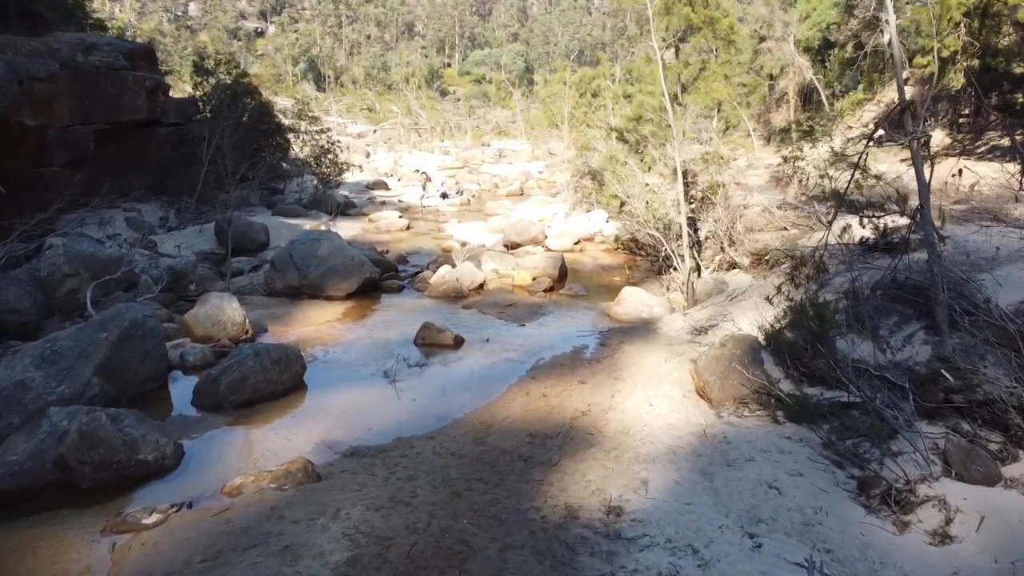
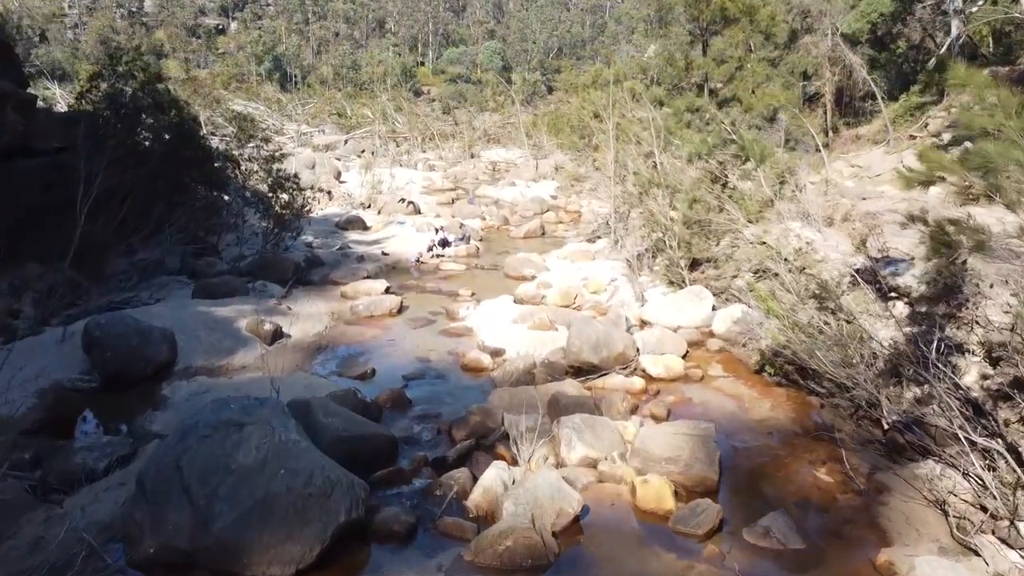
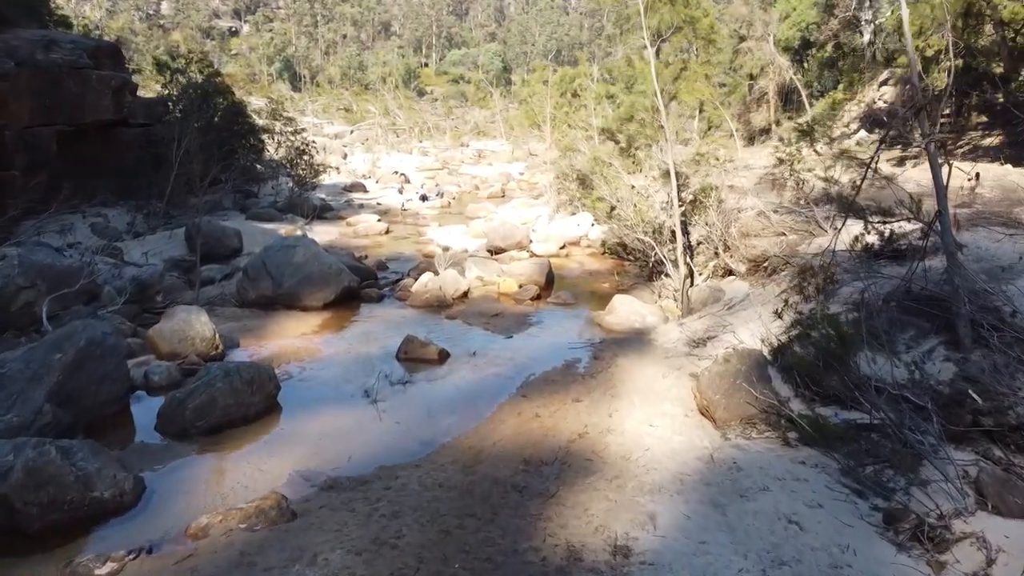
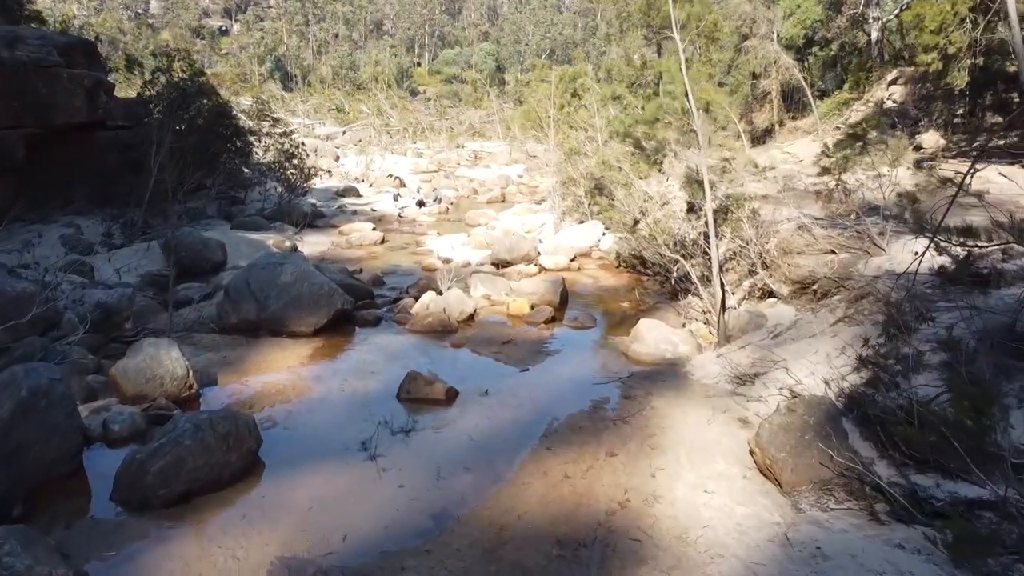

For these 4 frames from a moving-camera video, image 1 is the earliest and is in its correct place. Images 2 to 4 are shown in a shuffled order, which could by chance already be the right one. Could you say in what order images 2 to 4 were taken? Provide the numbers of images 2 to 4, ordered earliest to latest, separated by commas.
3, 4, 2
